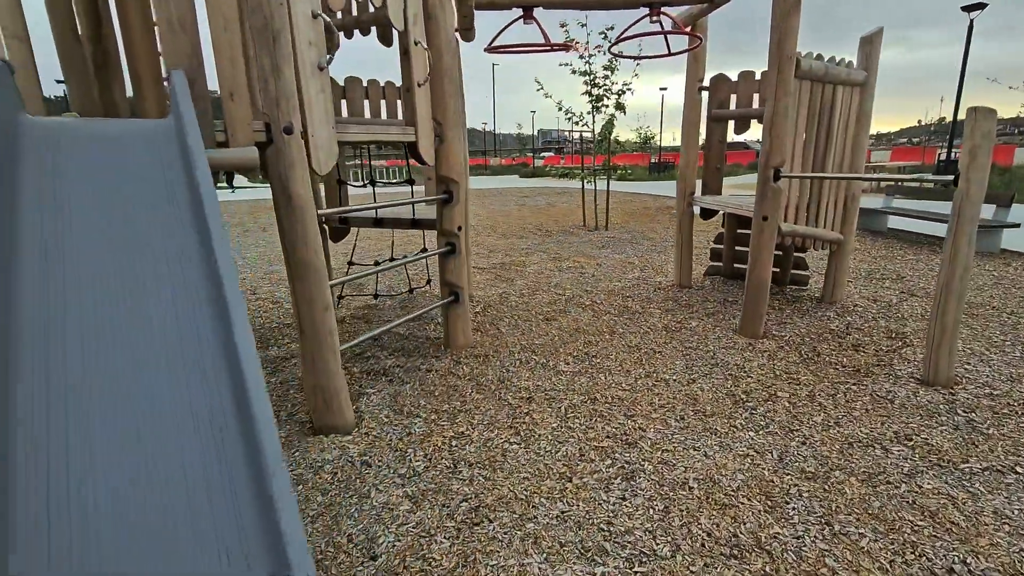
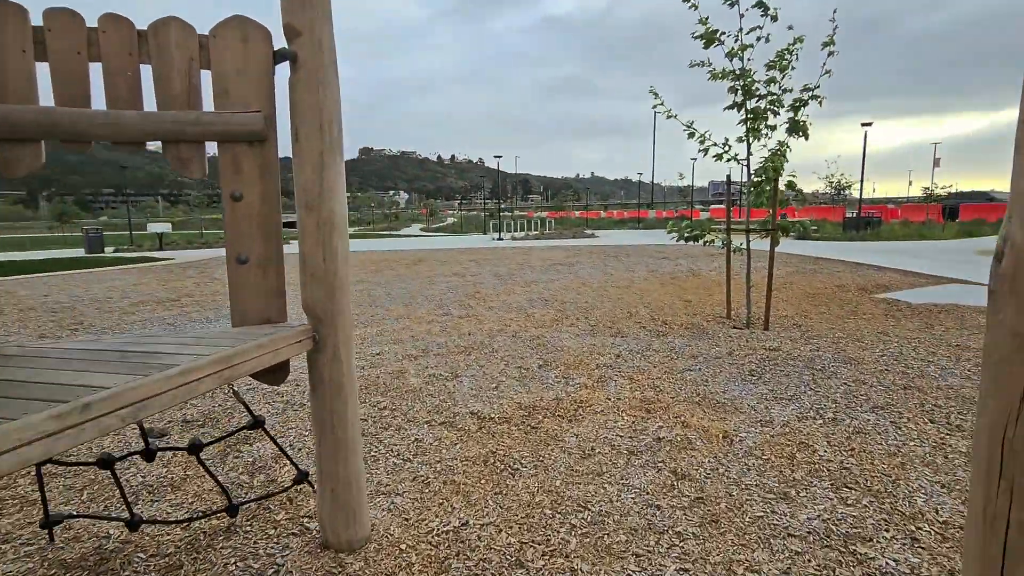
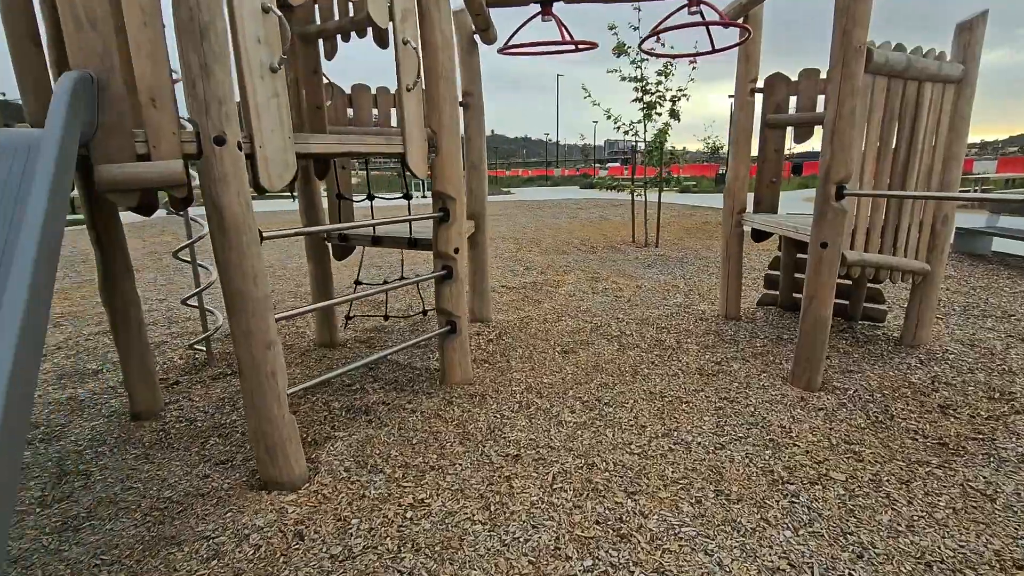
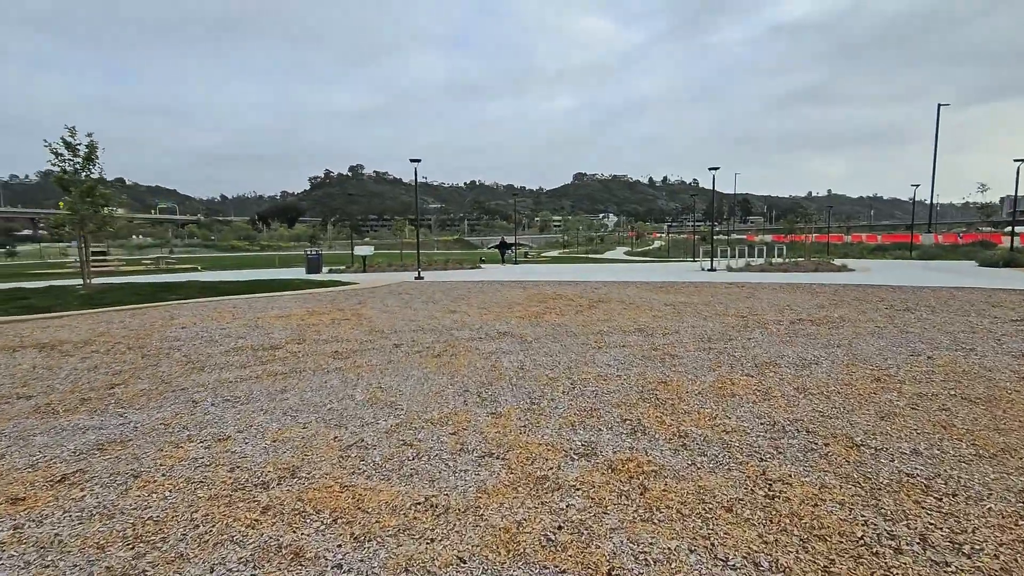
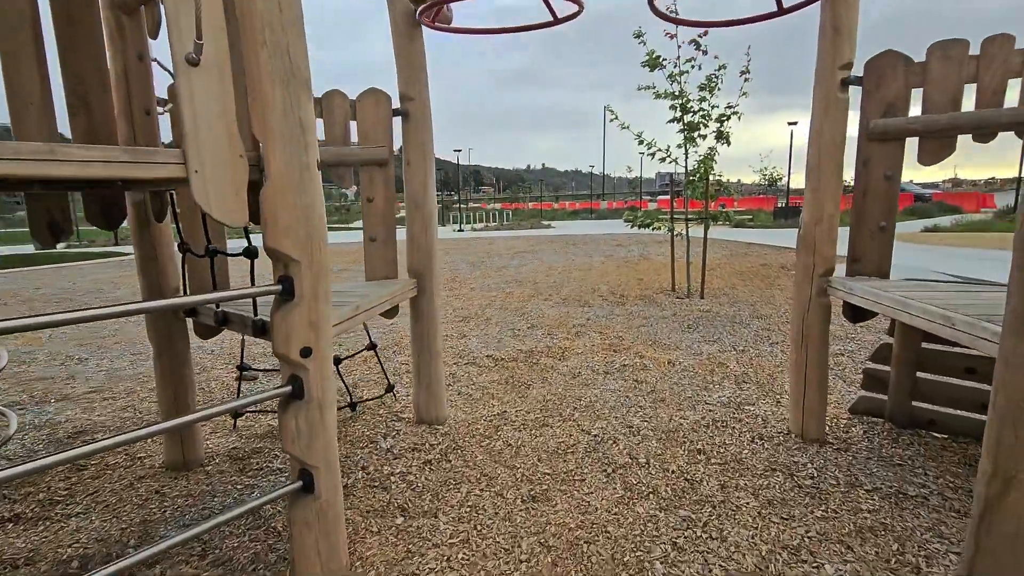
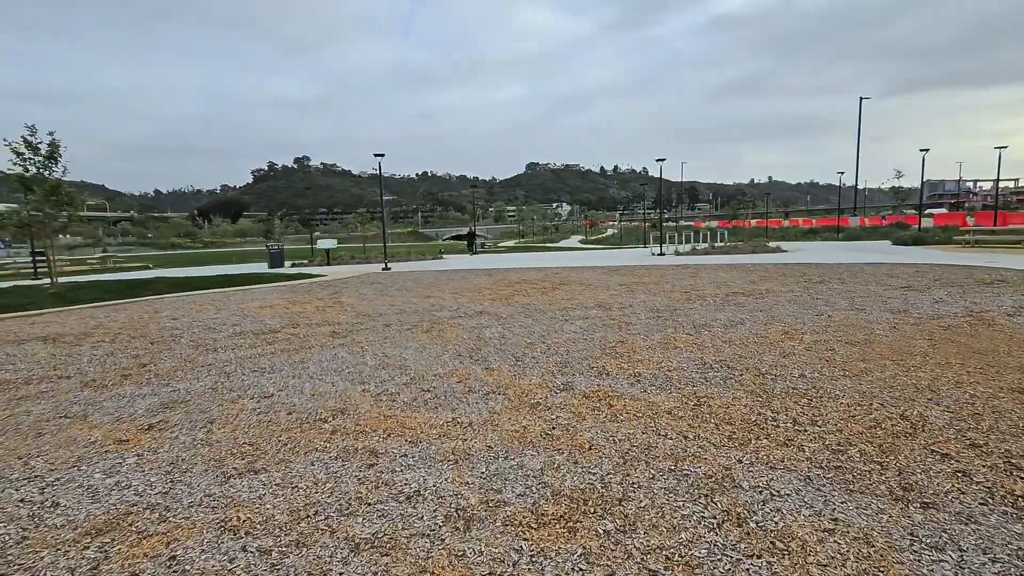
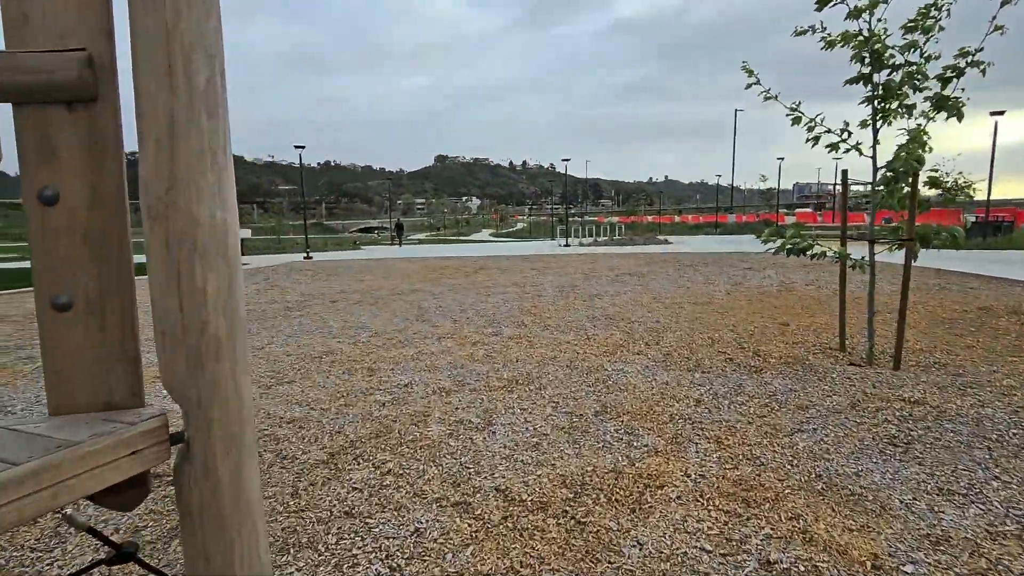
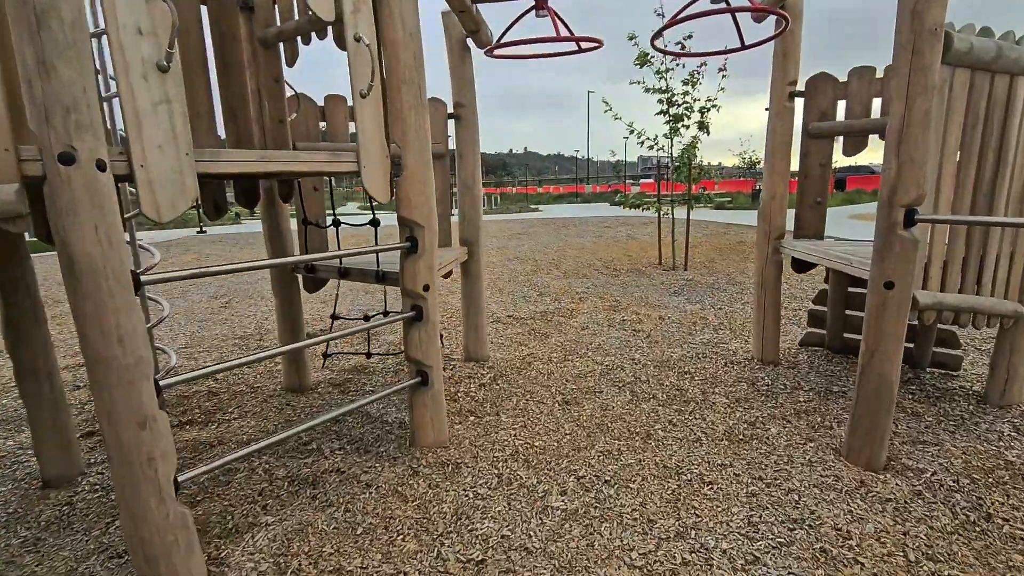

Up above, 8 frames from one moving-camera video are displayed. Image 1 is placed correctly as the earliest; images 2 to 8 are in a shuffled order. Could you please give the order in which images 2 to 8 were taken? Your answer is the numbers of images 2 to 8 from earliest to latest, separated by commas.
3, 8, 5, 2, 7, 6, 4
